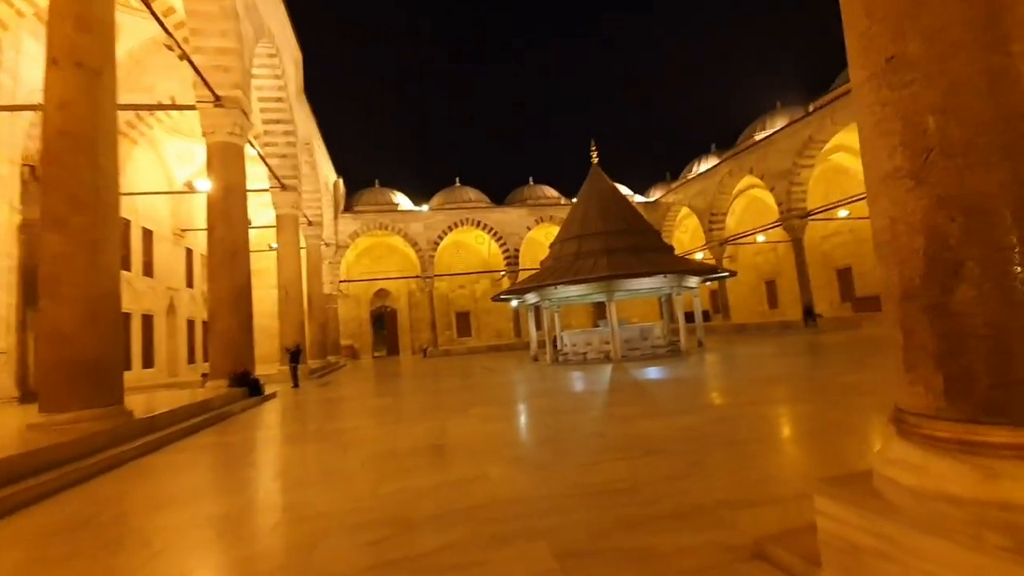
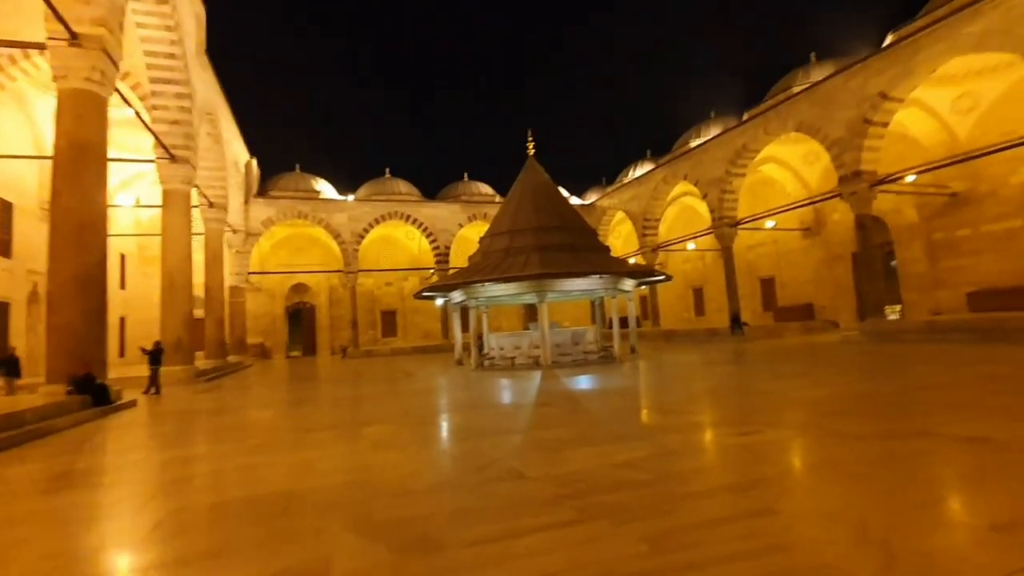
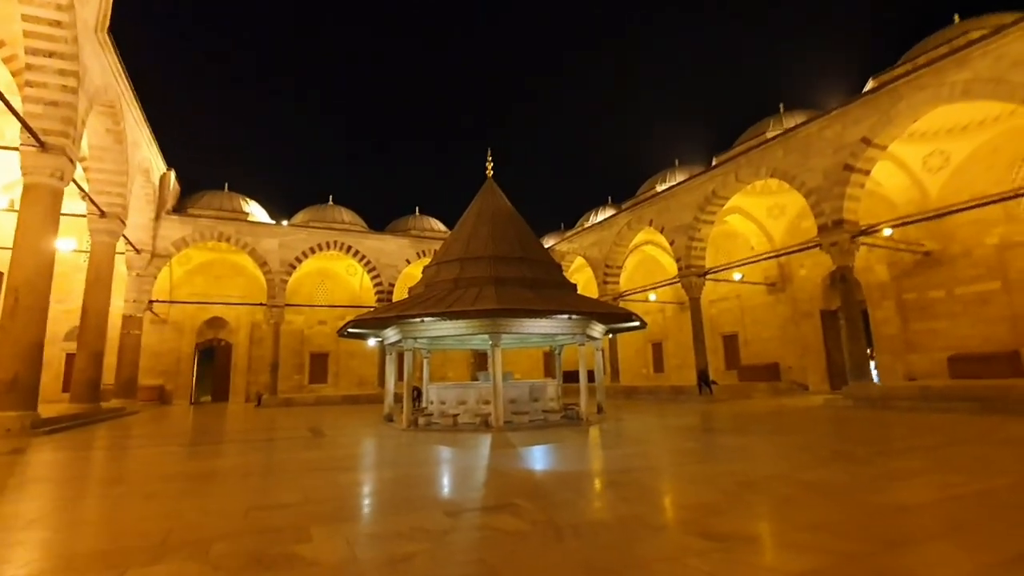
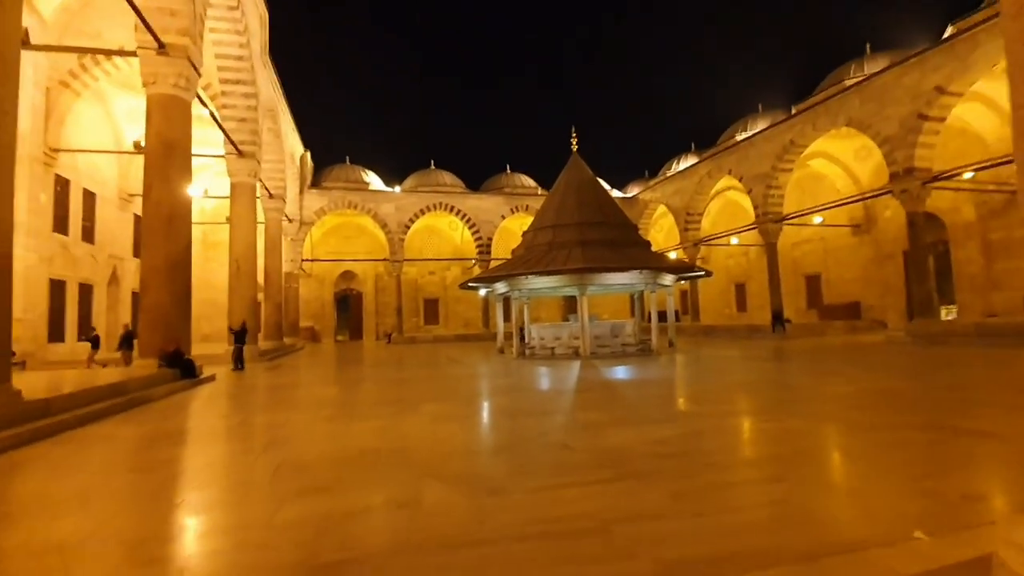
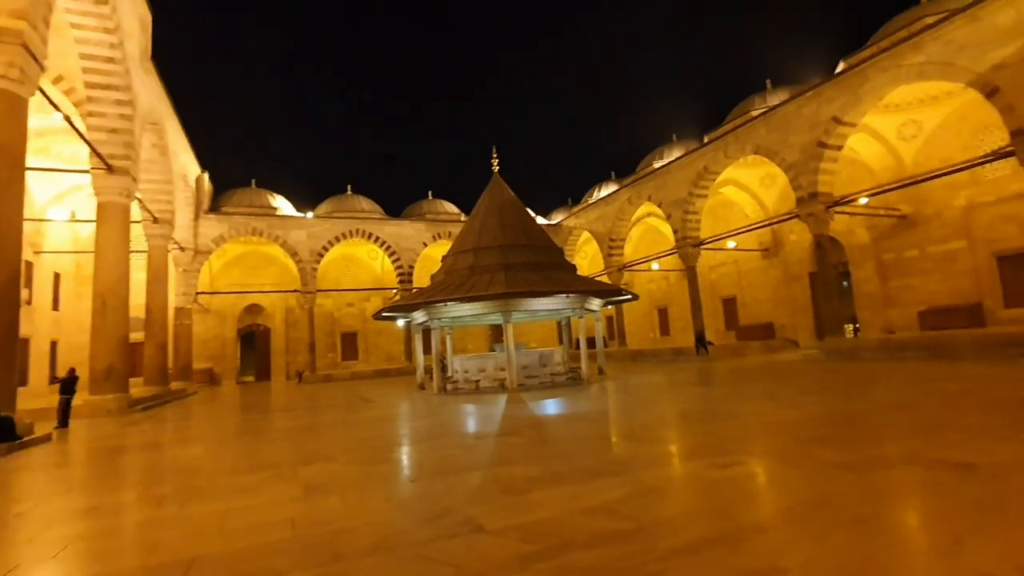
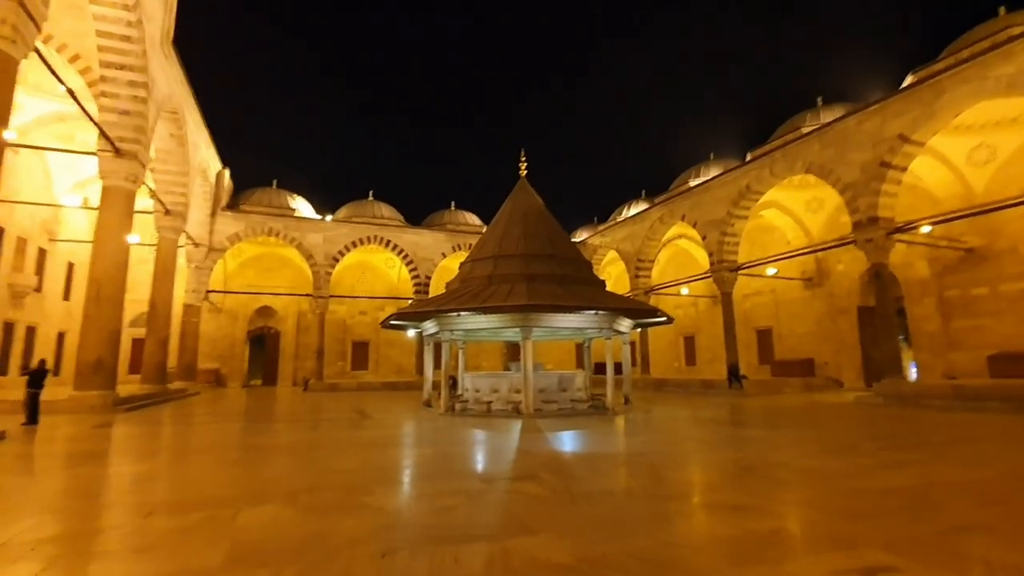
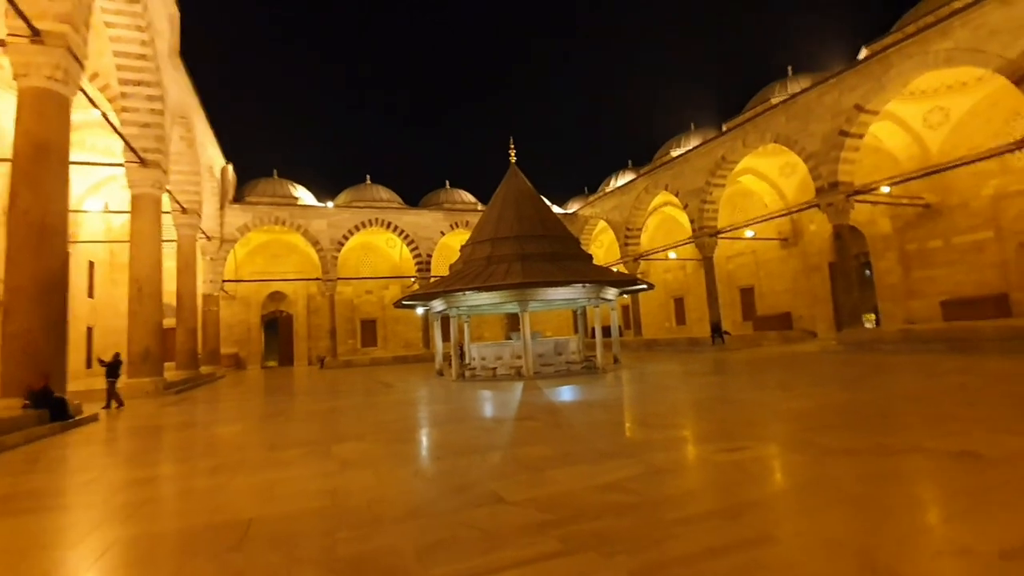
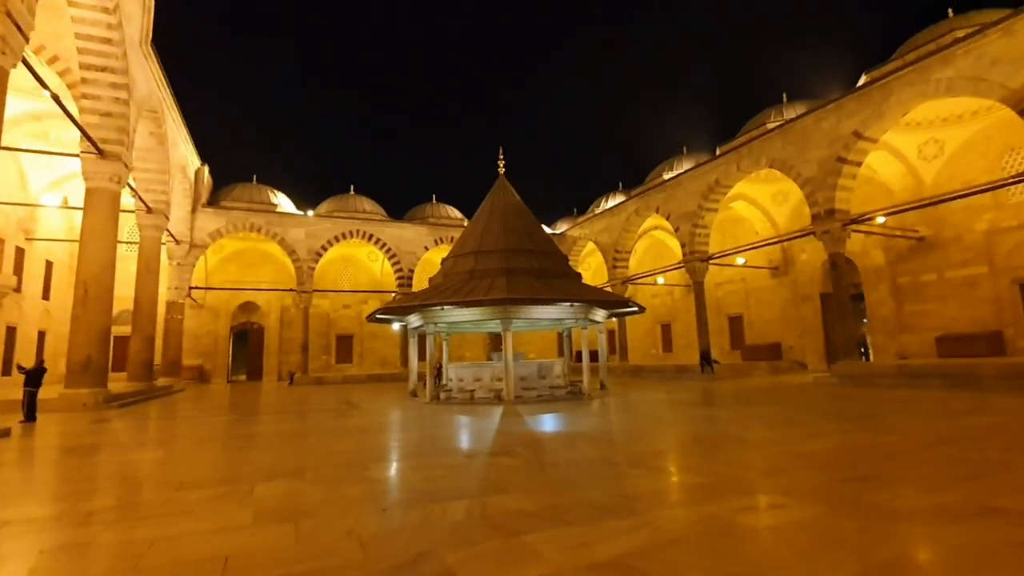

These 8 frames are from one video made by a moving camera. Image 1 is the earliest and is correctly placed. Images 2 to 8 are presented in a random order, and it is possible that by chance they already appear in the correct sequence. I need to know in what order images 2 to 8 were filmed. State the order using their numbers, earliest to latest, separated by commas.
4, 2, 7, 5, 8, 6, 3
